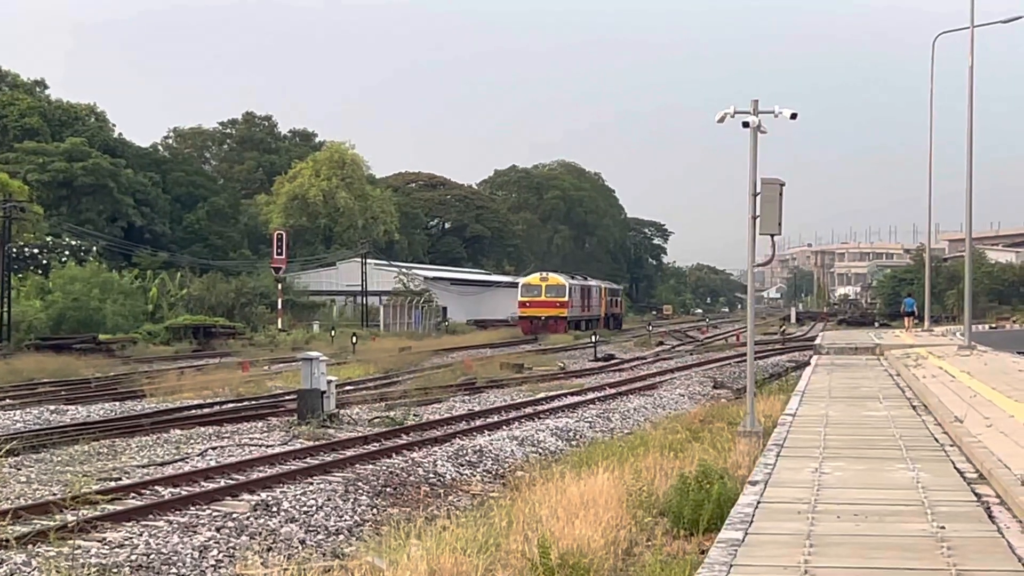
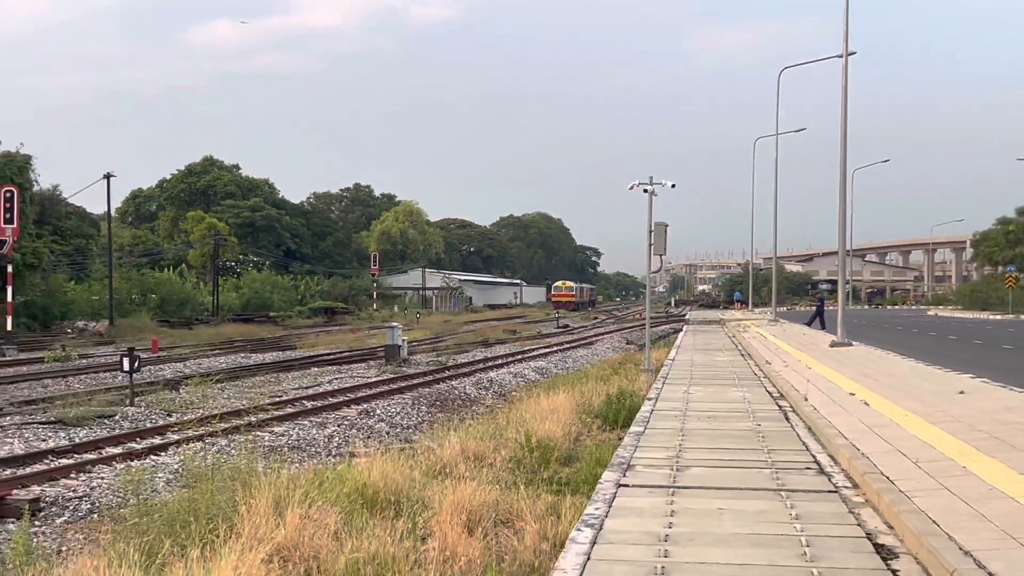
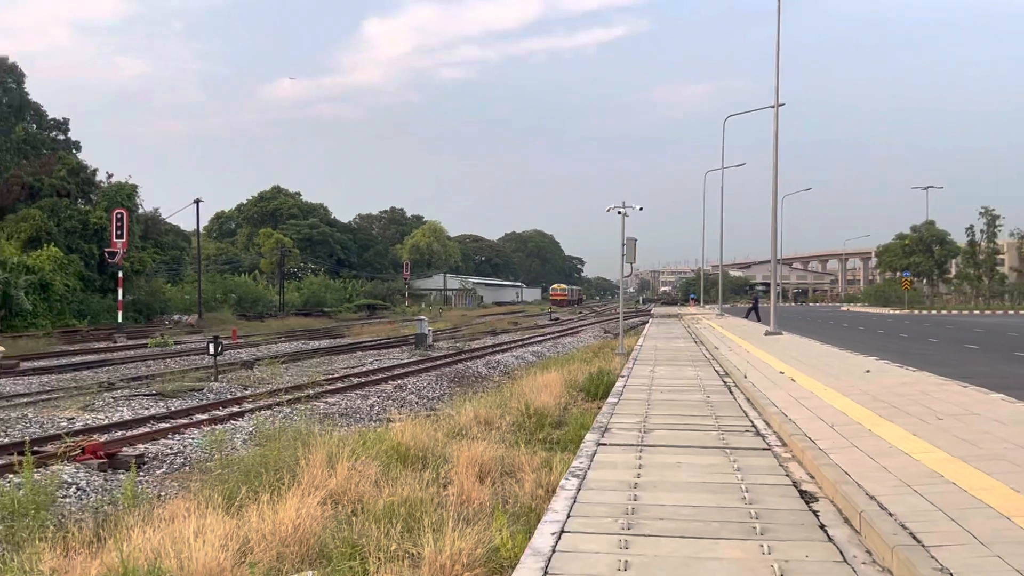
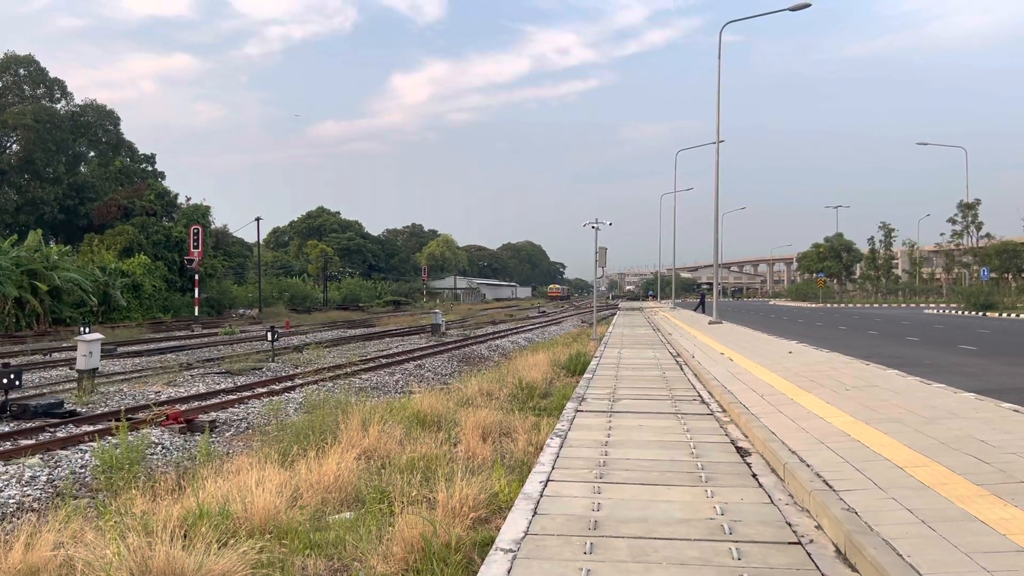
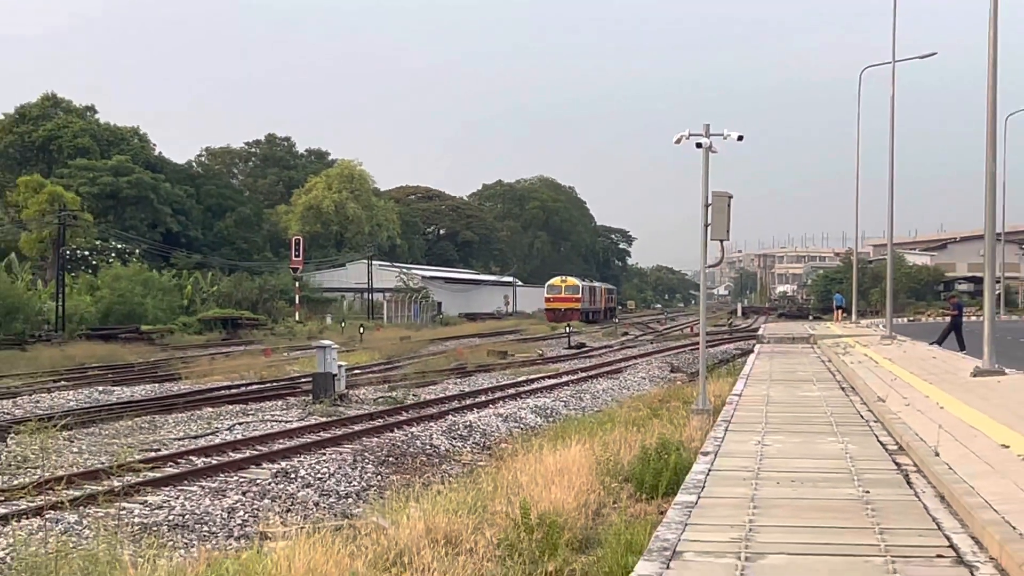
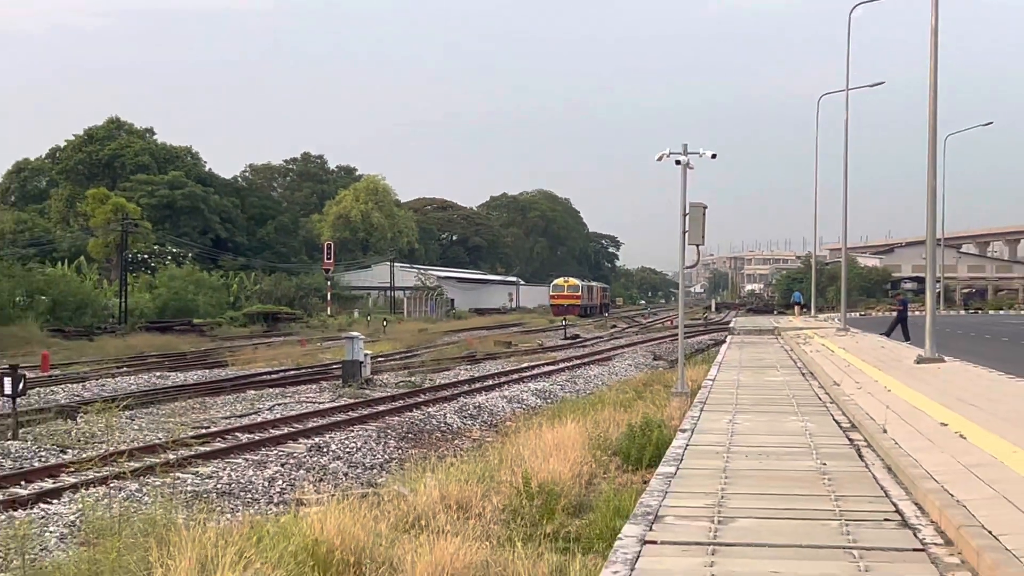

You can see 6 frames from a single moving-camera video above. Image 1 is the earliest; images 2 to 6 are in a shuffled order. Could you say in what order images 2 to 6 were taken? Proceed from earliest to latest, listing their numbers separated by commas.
5, 6, 2, 3, 4
